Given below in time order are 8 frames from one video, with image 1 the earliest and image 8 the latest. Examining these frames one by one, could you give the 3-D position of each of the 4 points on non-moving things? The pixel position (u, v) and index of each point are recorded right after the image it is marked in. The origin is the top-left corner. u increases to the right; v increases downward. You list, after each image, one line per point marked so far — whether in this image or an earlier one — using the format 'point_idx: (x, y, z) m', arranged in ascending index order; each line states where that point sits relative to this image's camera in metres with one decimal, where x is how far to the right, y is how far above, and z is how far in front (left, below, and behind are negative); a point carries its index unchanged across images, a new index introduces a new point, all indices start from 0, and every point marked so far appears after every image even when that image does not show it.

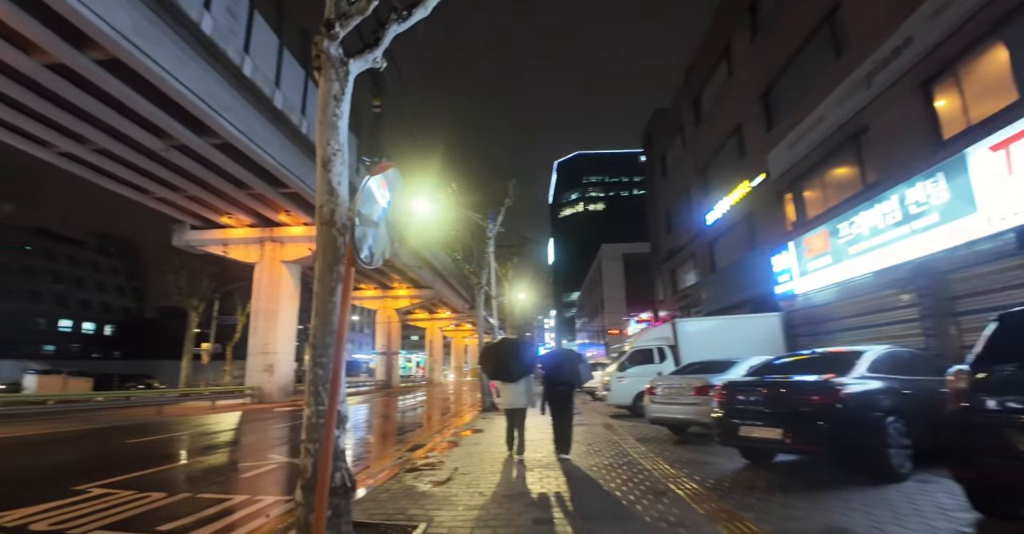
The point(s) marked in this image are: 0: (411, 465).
0: (-1.7, -3.6, +9.4) m
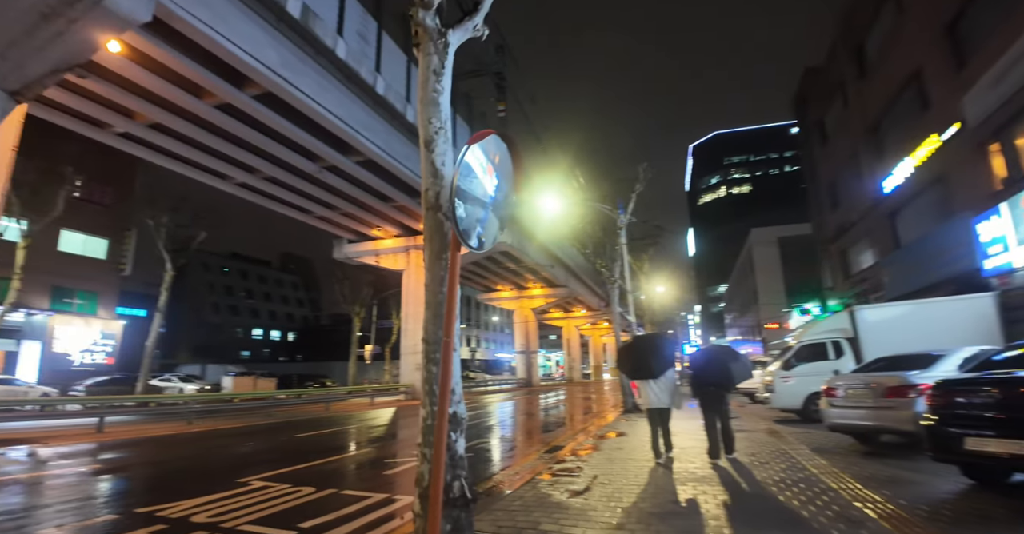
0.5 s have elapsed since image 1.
0: (+0.7, -3.4, +8.8) m
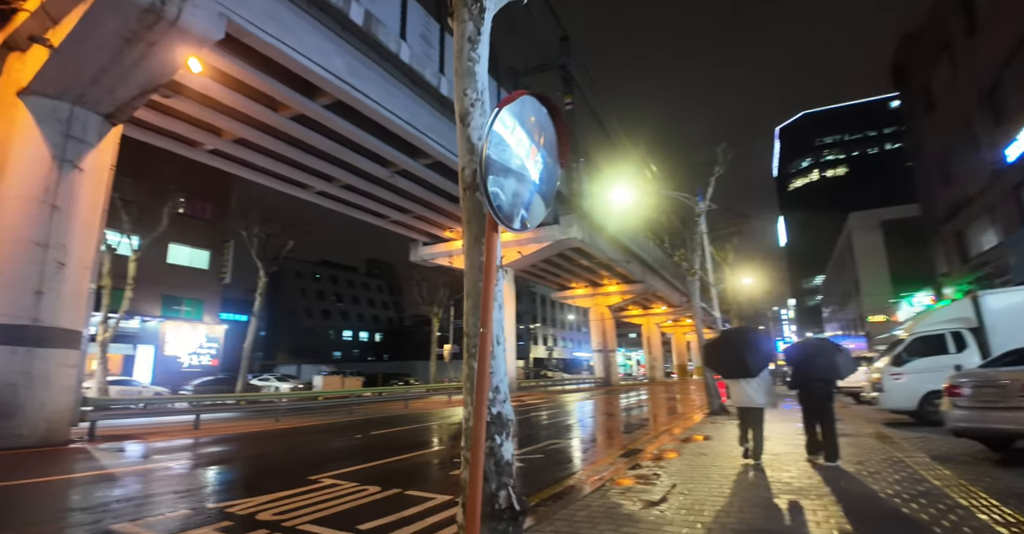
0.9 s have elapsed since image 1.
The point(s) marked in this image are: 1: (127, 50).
0: (+1.9, -3.2, +8.1) m
1: (-7.5, +4.2, +9.9) m
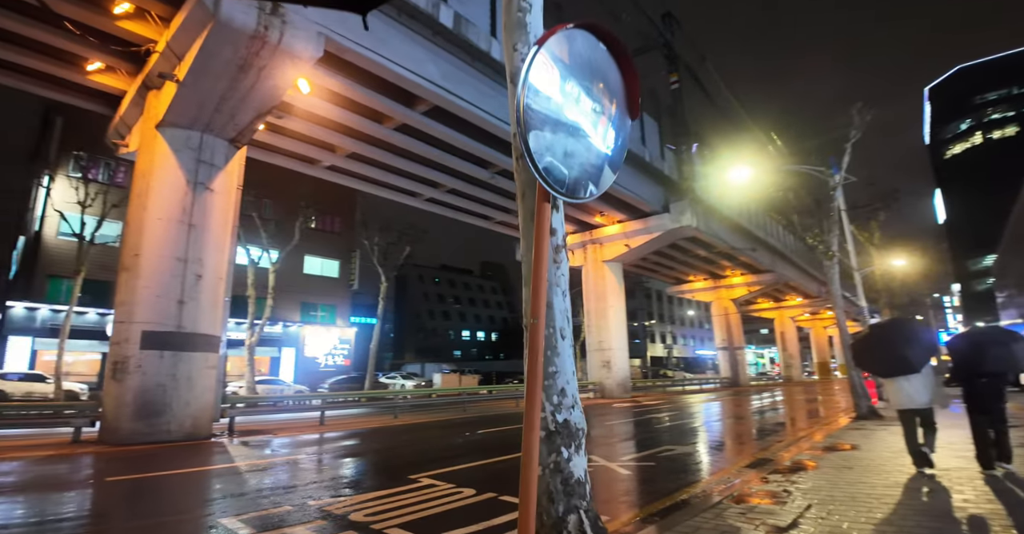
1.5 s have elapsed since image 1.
0: (+3.3, -3.0, +7.0) m
1: (-5.7, +4.0, +10.8) m
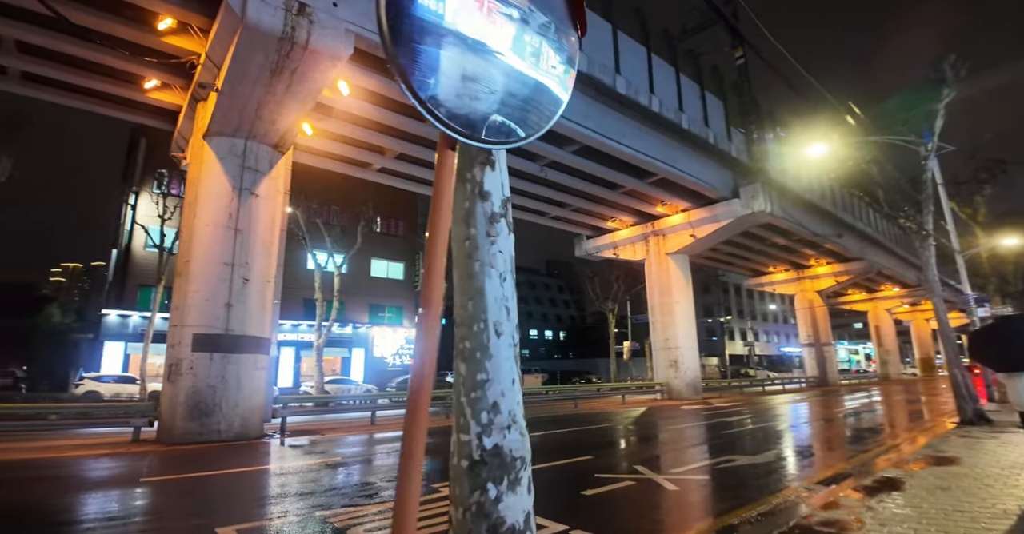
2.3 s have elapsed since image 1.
0: (+3.6, -2.8, +5.9) m
1: (-5.0, +3.9, +10.9) m
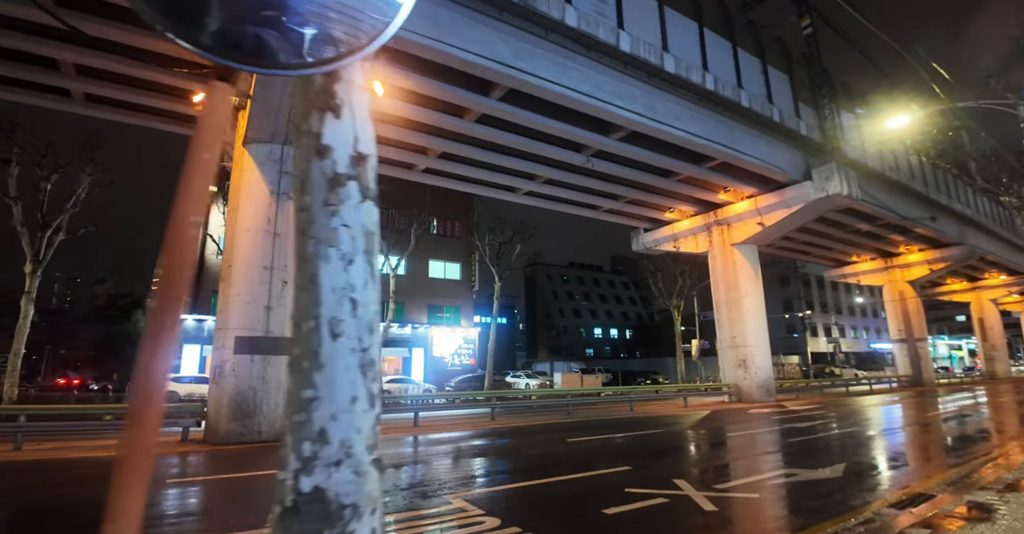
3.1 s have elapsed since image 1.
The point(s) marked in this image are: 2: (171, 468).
0: (+3.6, -2.6, +4.8) m
1: (-4.5, +3.9, +10.9) m
2: (-6.0, -3.6, +9.1) m
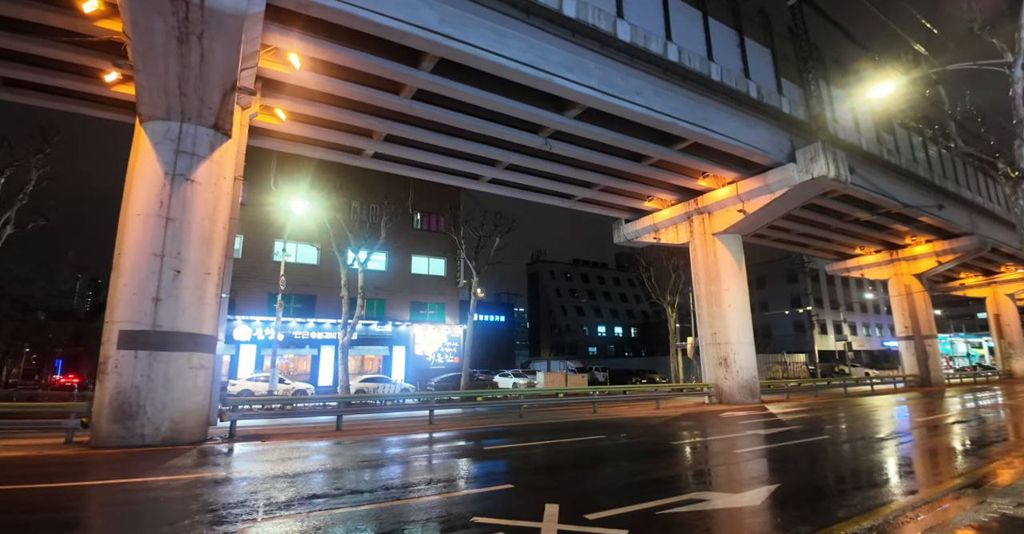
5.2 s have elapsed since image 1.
0: (+1.7, -2.3, +3.5) m
1: (-6.2, +4.2, +9.8) m
2: (-7.8, -3.4, +8.1) m
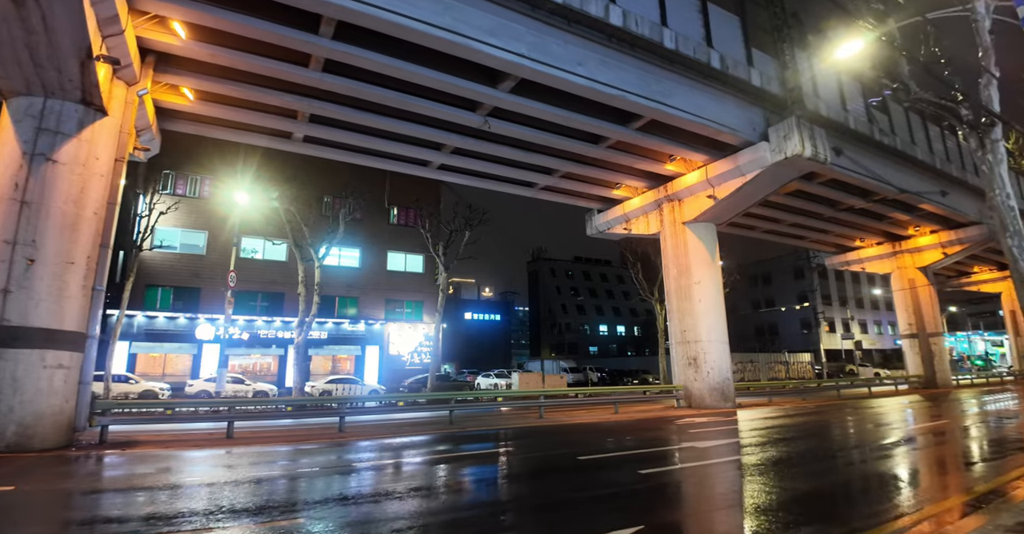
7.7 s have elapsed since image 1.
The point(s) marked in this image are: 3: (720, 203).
0: (-0.6, -2.0, +2.1) m
1: (-8.3, +4.4, +8.8) m
2: (-9.9, -3.1, +7.0) m
3: (+7.5, +2.3, +18.3) m
